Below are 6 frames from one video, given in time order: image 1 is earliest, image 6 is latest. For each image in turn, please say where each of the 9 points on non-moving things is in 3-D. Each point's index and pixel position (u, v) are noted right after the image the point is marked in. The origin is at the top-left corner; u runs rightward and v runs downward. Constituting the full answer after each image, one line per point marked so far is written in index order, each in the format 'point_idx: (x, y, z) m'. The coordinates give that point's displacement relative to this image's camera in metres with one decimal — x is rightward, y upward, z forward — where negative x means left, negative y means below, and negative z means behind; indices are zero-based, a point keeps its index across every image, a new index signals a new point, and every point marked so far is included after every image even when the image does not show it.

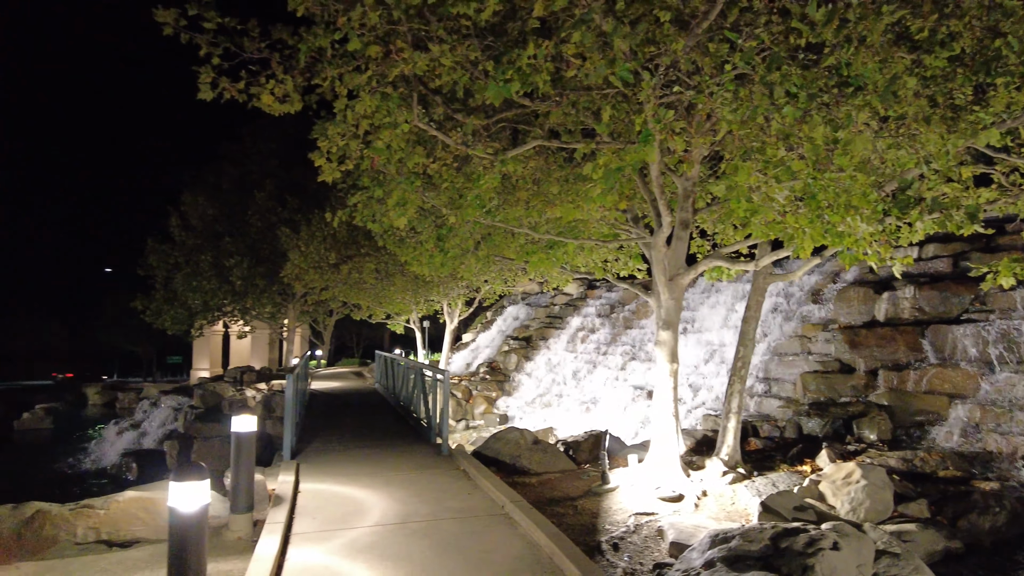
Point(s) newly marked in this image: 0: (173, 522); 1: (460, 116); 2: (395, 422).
0: (-2.3, -1.6, +4.6) m
1: (-0.5, +1.8, +7.2) m
2: (-2.6, -3.0, +15.2) m
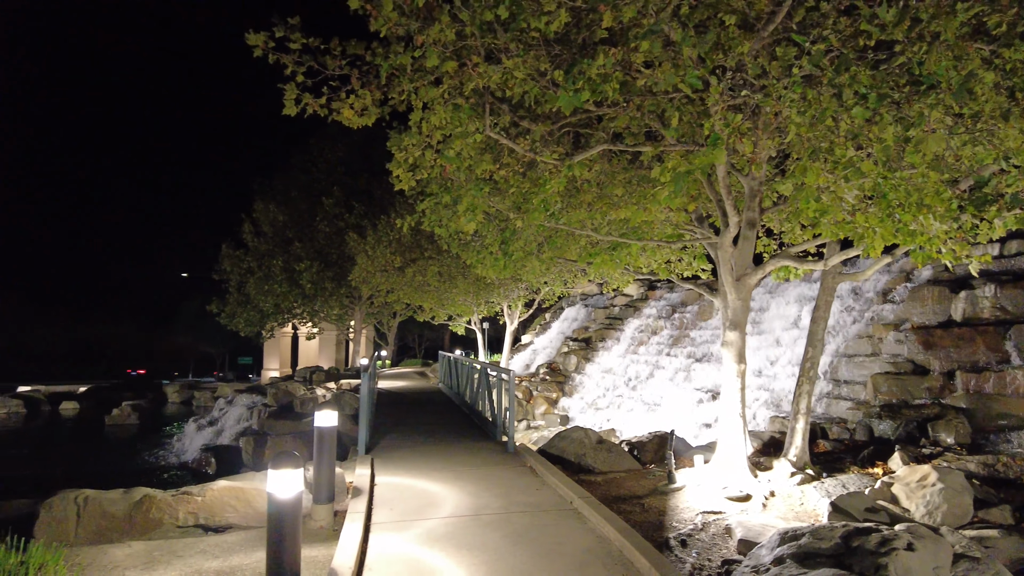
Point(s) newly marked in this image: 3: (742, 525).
0: (-1.8, -1.6, +5.0) m
1: (+0.2, +1.8, +7.4) m
2: (-1.2, -3.0, +15.5) m
3: (+2.4, -2.5, +7.1) m
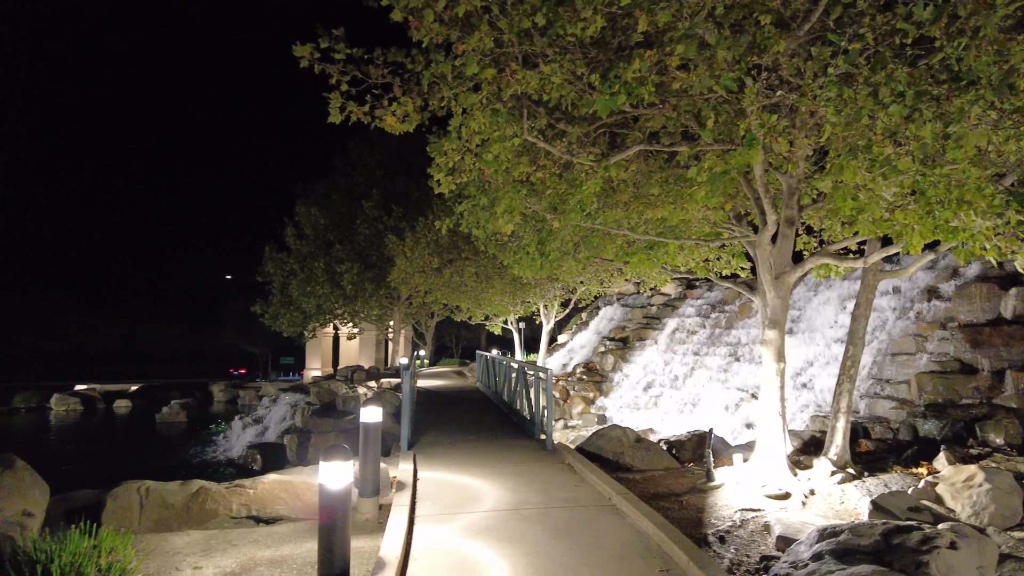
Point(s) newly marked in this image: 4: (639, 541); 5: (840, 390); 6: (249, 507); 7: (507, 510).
0: (-1.5, -1.6, +5.2) m
1: (+0.6, +1.8, +7.6) m
2: (-0.3, -3.0, +15.8) m
3: (+2.9, -2.5, +7.2) m
4: (+1.2, -2.3, +6.3) m
5: (+4.7, -1.4, +9.6) m
6: (-3.0, -2.5, +7.7) m
7: (0.0, -2.4, +7.4) m
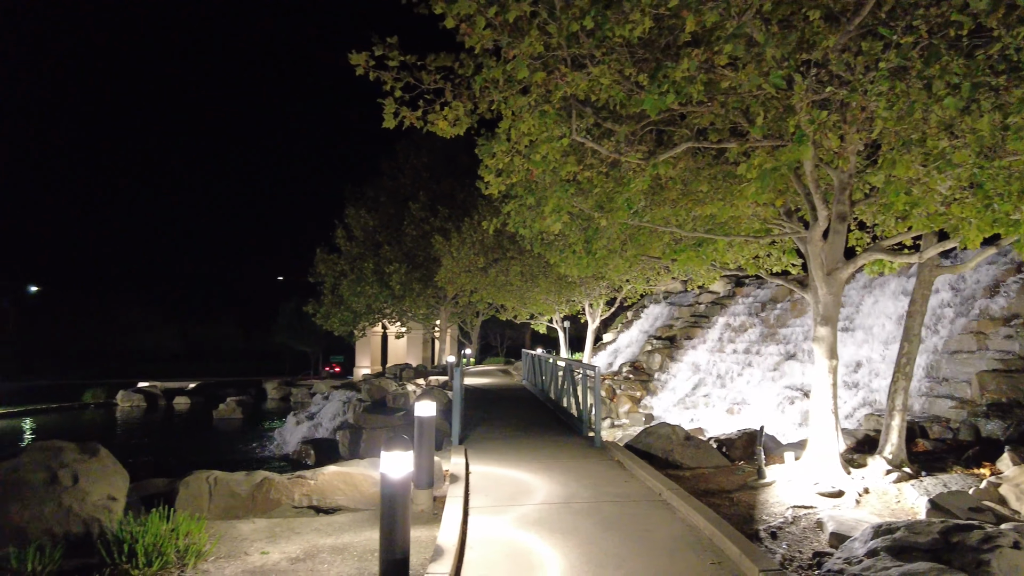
0: (-1.0, -1.6, +5.5) m
1: (+1.2, +1.8, +7.7) m
2: (+0.8, -3.0, +15.9) m
3: (+3.4, -2.4, +7.1) m
4: (+1.7, -2.3, +6.3) m
5: (+5.4, -1.4, +9.5) m
6: (-2.4, -2.5, +8.1) m
7: (+0.5, -2.4, +7.5) m
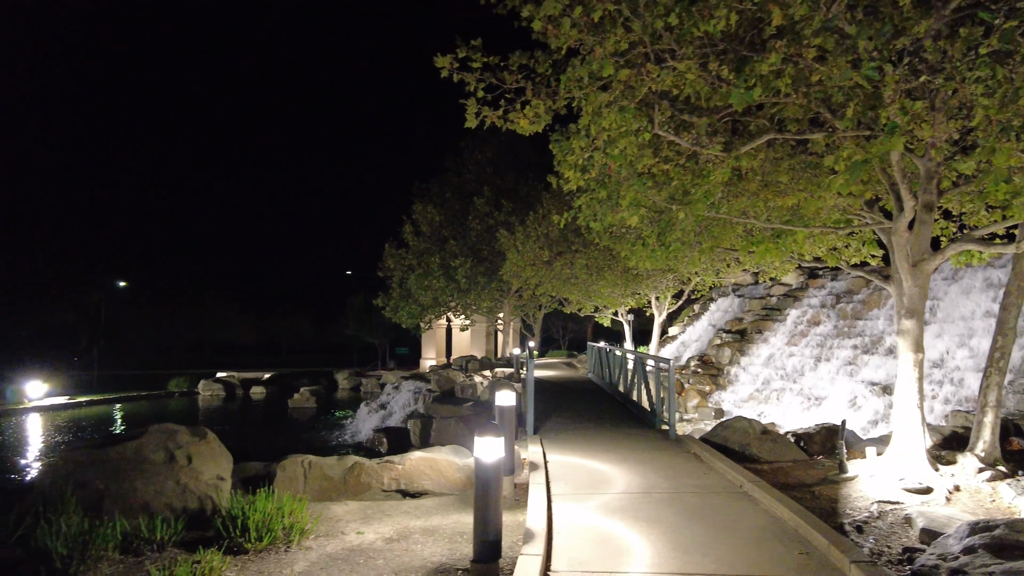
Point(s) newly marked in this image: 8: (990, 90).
0: (-0.3, -1.5, +5.7) m
1: (+2.1, +1.9, +7.7) m
2: (+2.5, -2.8, +16.0) m
3: (+4.3, -2.4, +7.0) m
4: (+2.5, -2.2, +6.4) m
5: (+6.4, -1.3, +9.1) m
6: (-1.4, -2.4, +8.4) m
7: (+1.4, -2.3, +7.7) m
8: (+4.1, +1.7, +5.9) m
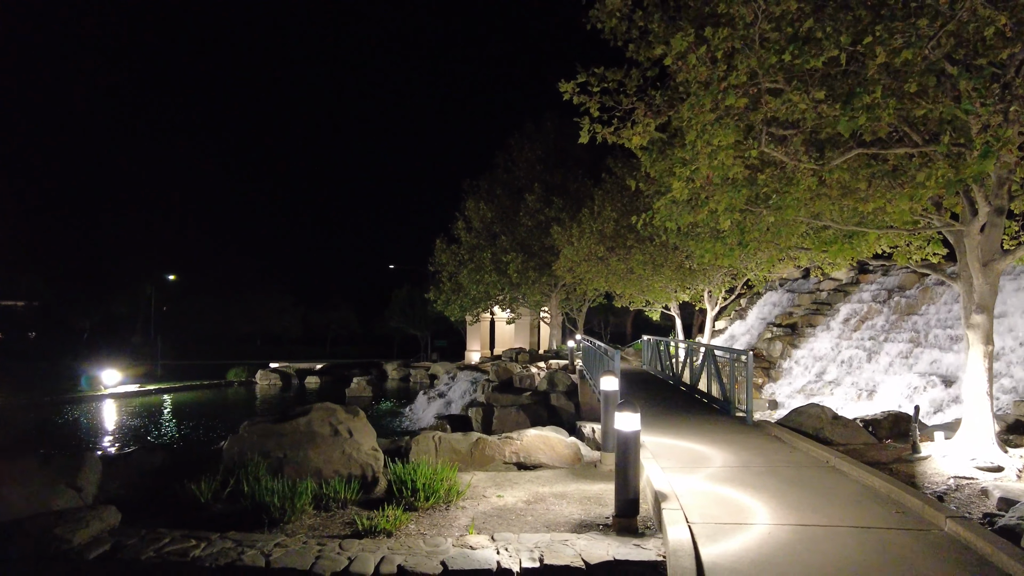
0: (+1.1, -1.5, +6.8) m
1: (+3.5, +1.9, +8.7) m
2: (+4.3, -2.7, +17.0) m
3: (+5.7, -2.3, +7.9) m
4: (+3.9, -2.2, +7.3) m
5: (+7.9, -1.2, +9.9) m
6: (+0.1, -2.4, +9.6) m
7: (+2.9, -2.3, +8.7) m
8: (+5.5, +1.7, +6.8) m
